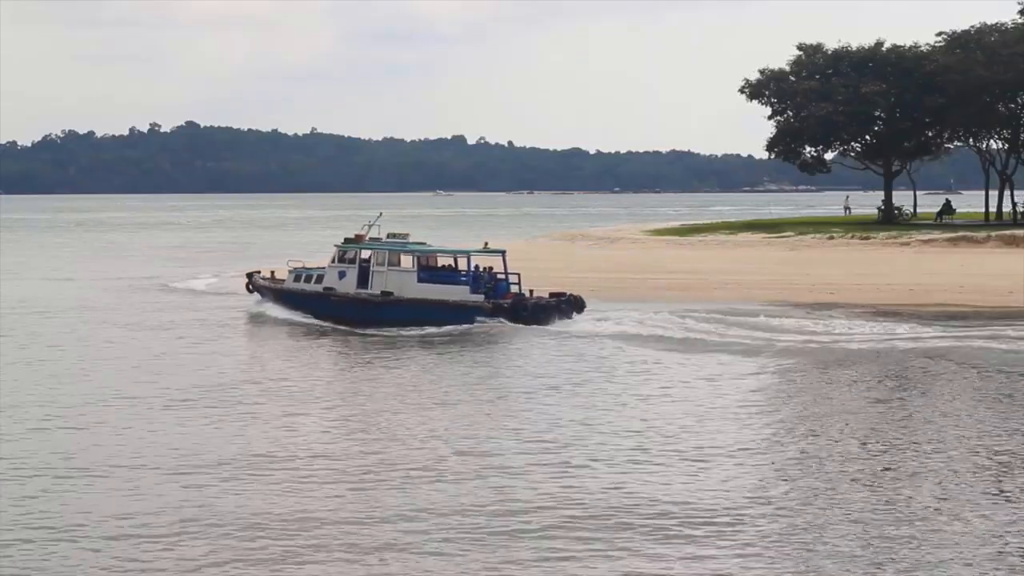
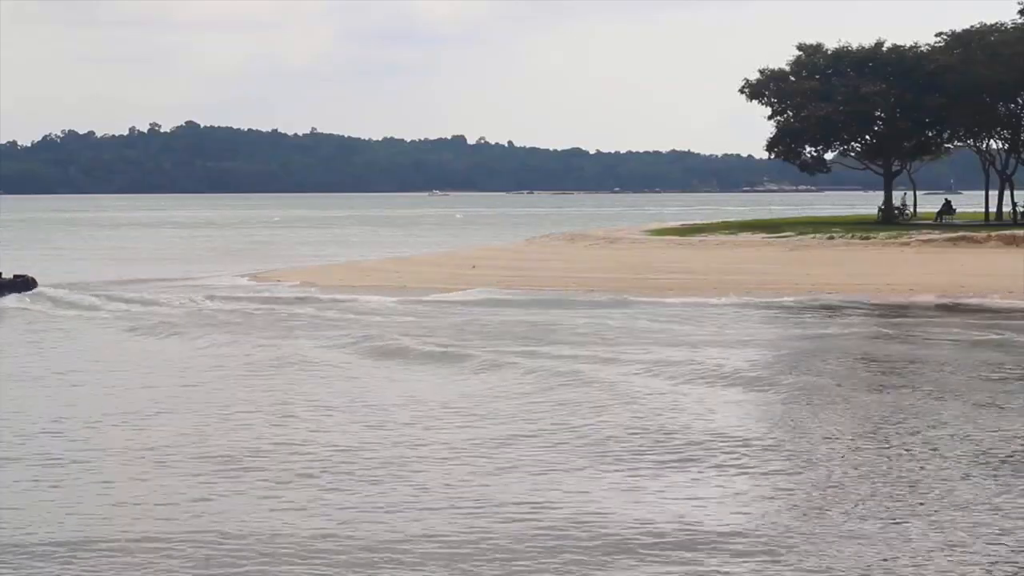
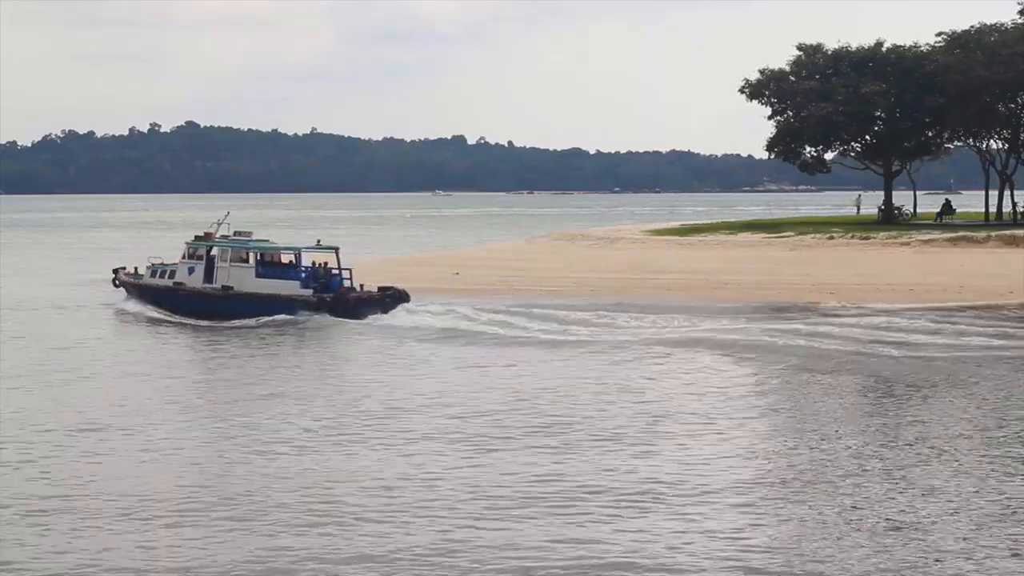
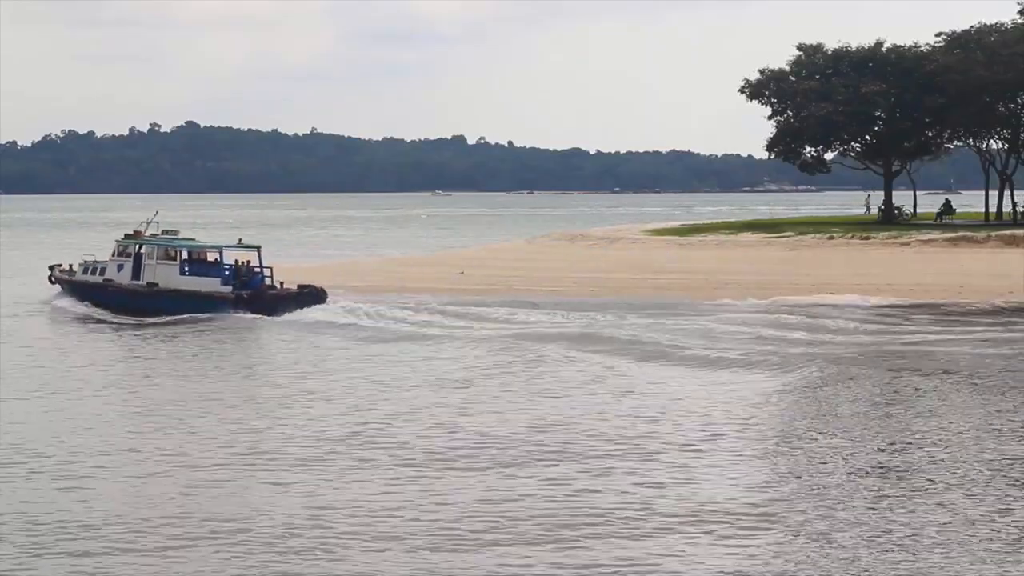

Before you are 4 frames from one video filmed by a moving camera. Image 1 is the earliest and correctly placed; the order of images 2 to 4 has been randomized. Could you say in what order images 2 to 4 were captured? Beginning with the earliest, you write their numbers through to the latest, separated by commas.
3, 4, 2
